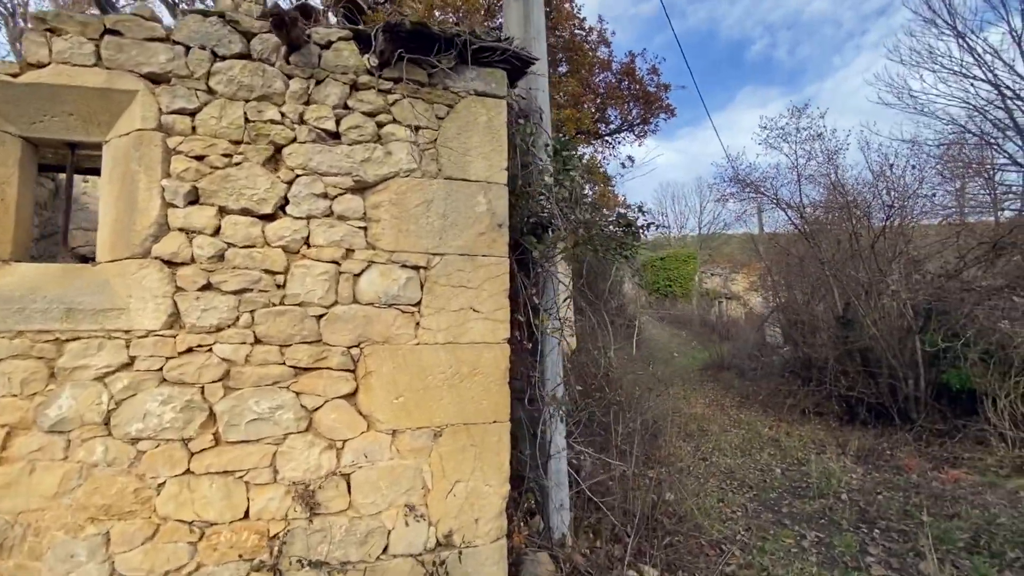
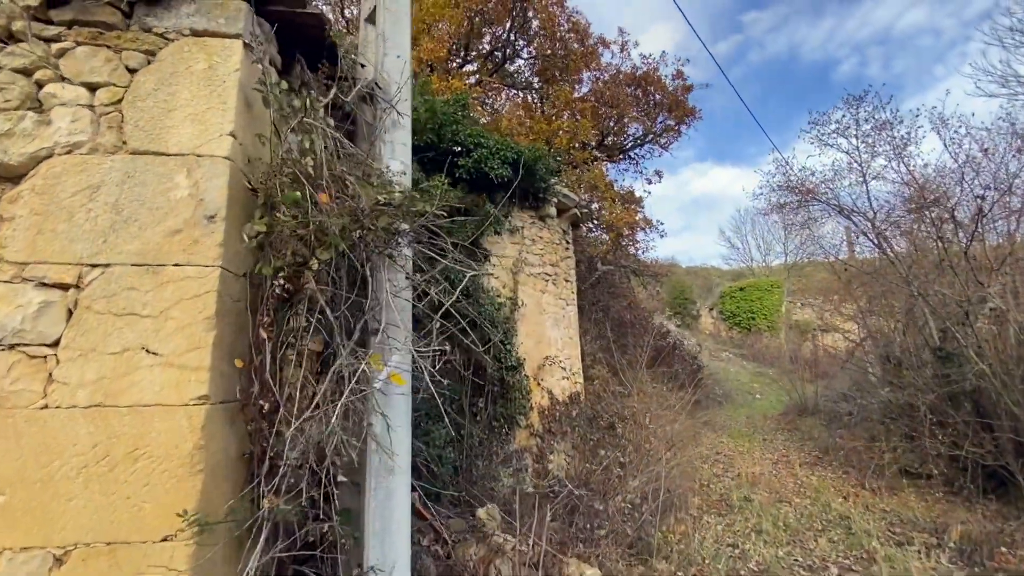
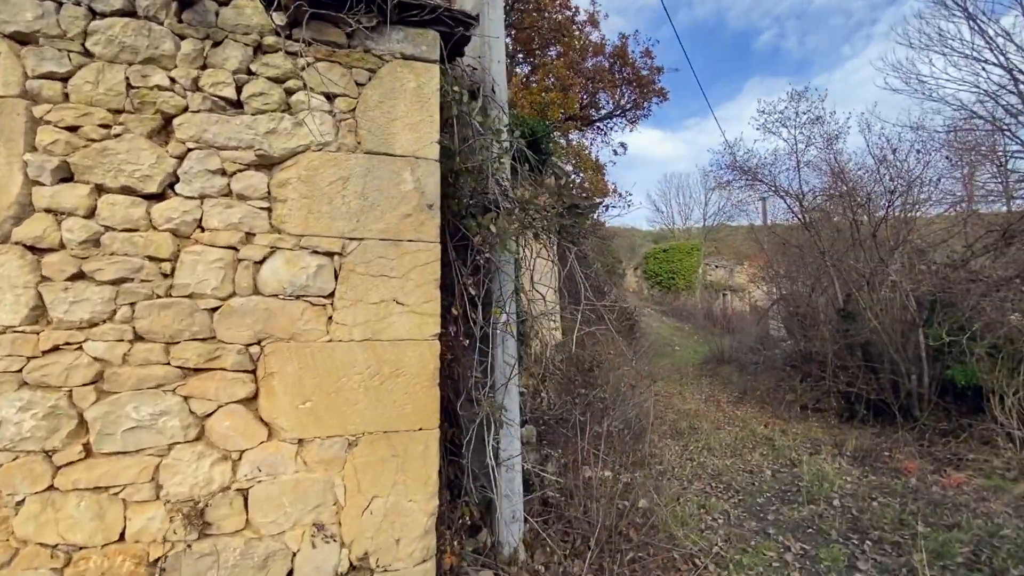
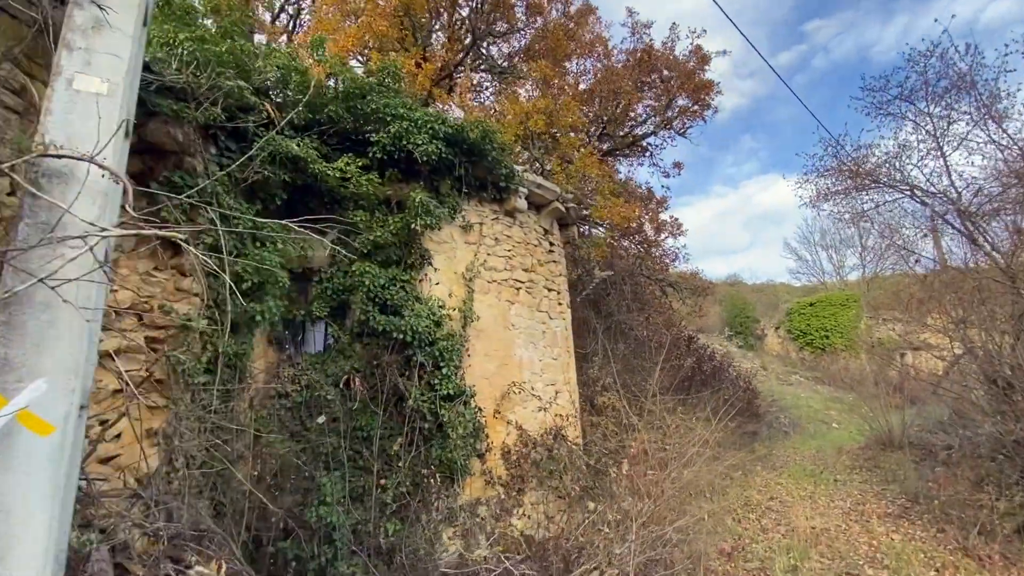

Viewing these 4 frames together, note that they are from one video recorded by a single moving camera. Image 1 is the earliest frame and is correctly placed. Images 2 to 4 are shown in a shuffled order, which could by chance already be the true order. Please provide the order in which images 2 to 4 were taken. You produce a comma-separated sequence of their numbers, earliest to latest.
3, 2, 4
